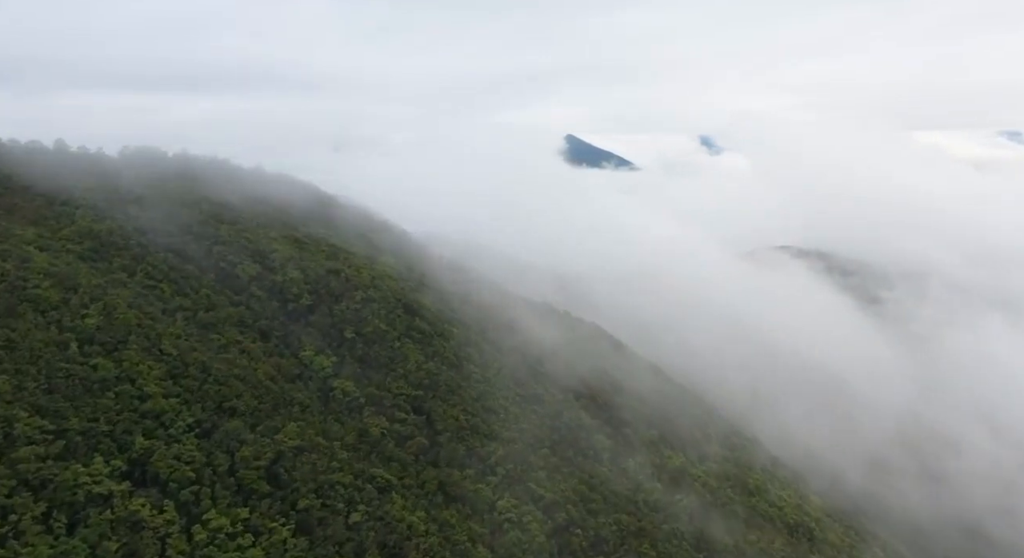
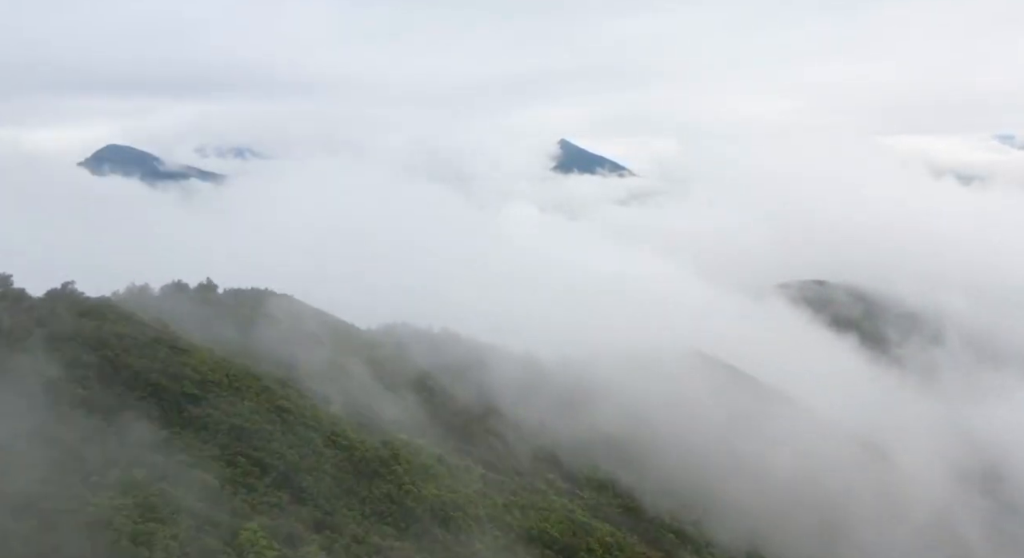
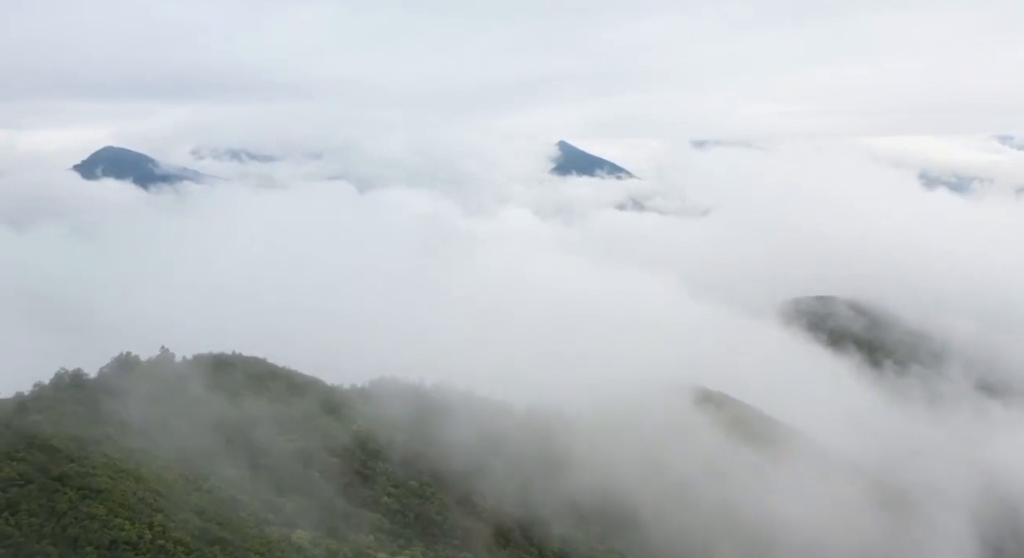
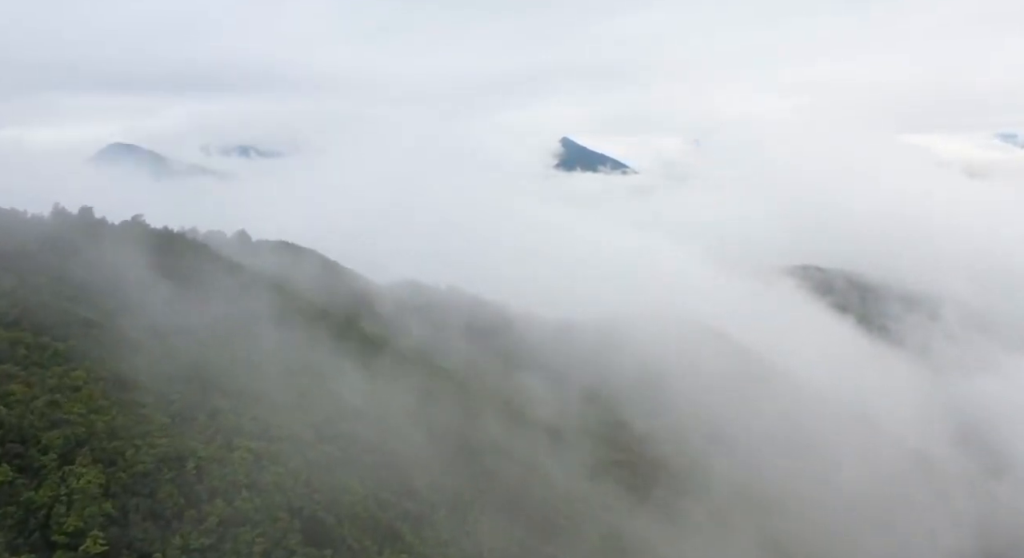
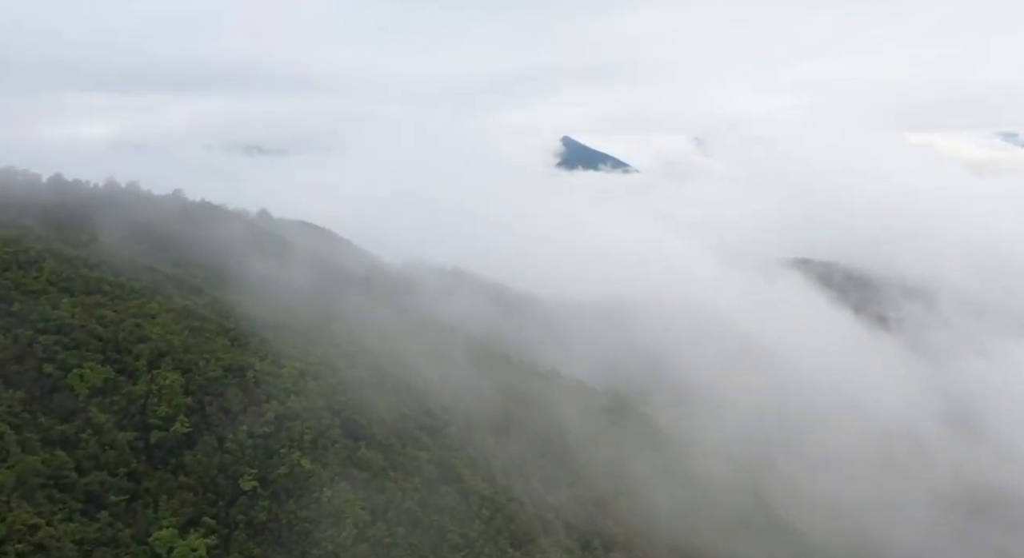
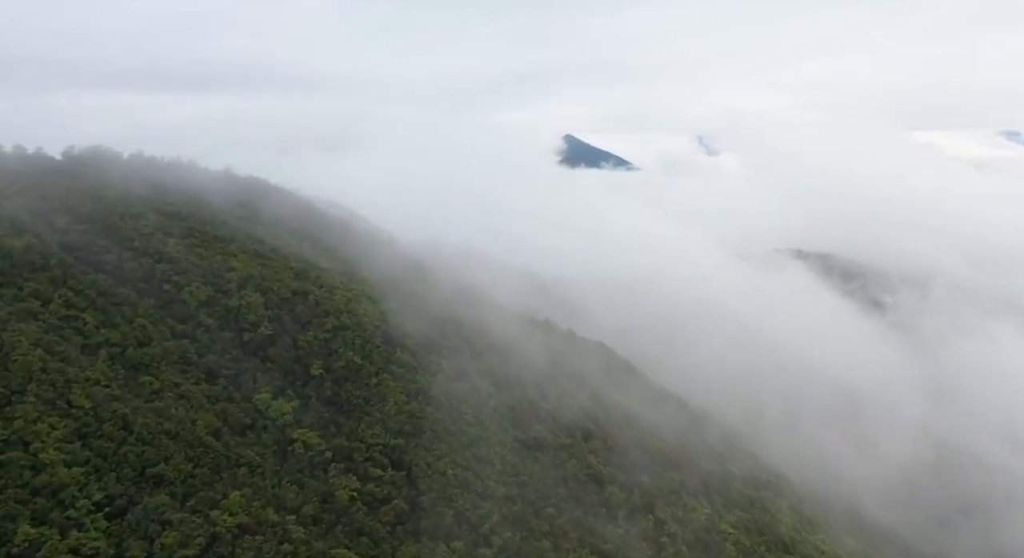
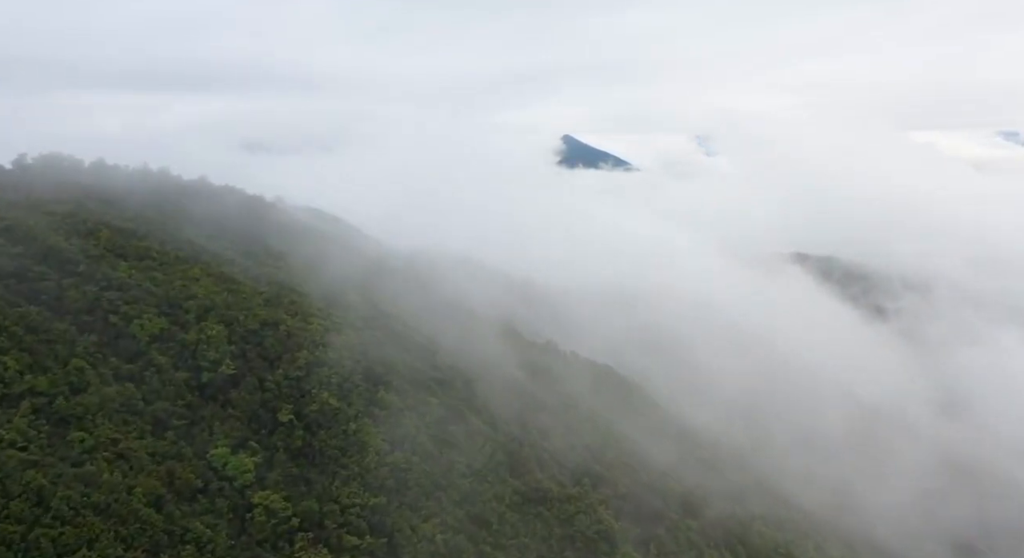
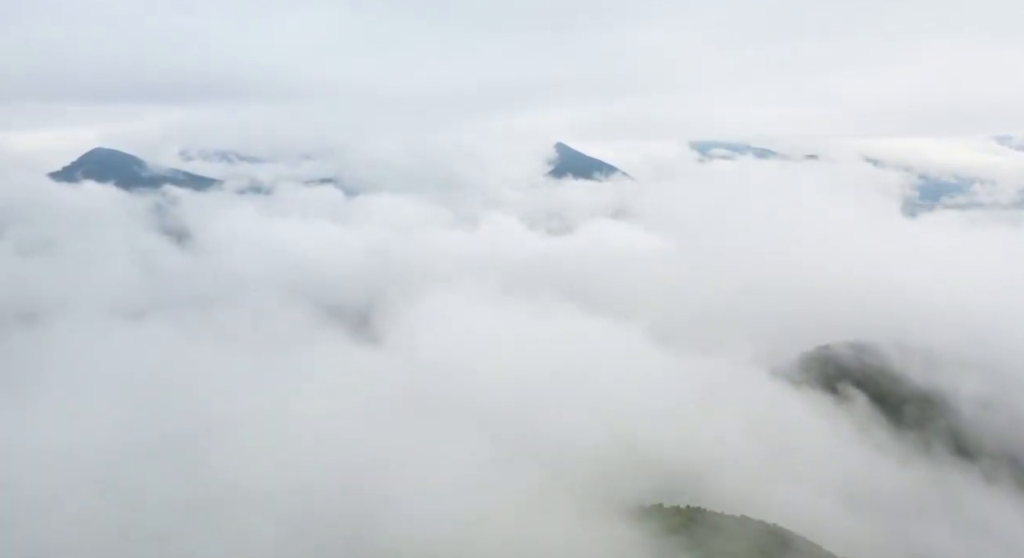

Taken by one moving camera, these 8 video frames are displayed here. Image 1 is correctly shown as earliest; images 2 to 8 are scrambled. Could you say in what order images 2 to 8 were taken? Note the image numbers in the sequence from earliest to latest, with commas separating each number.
6, 7, 5, 4, 2, 3, 8
